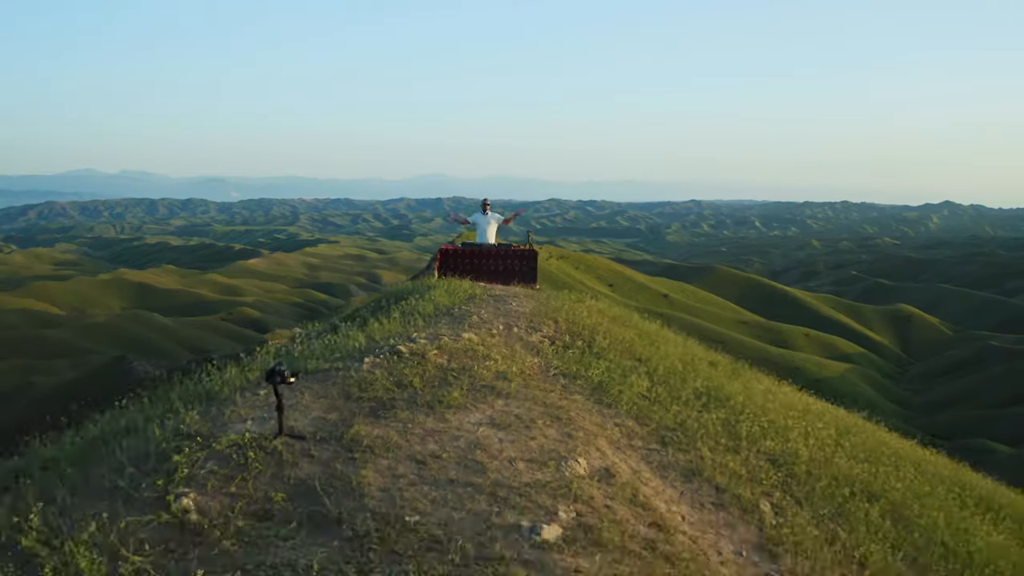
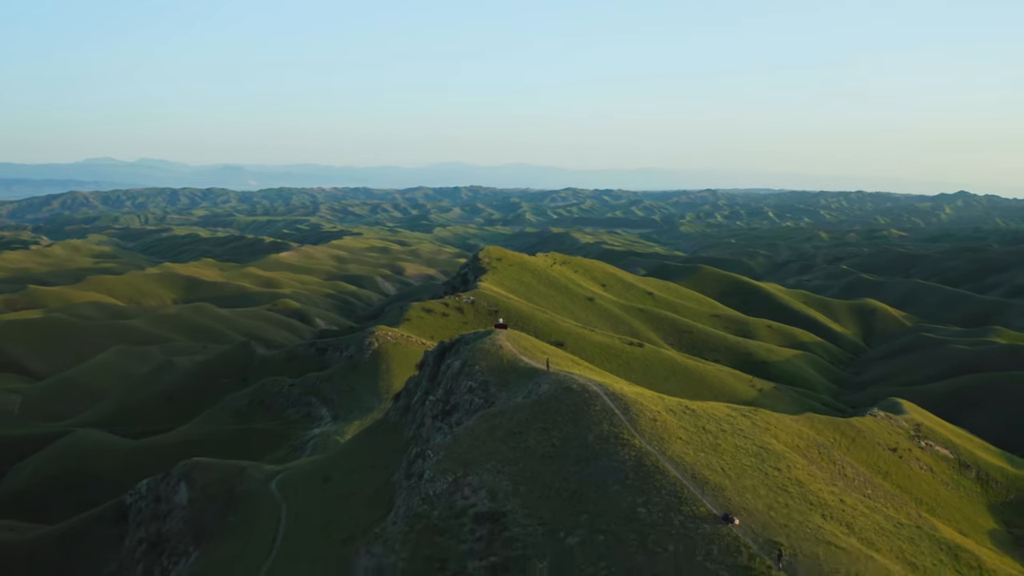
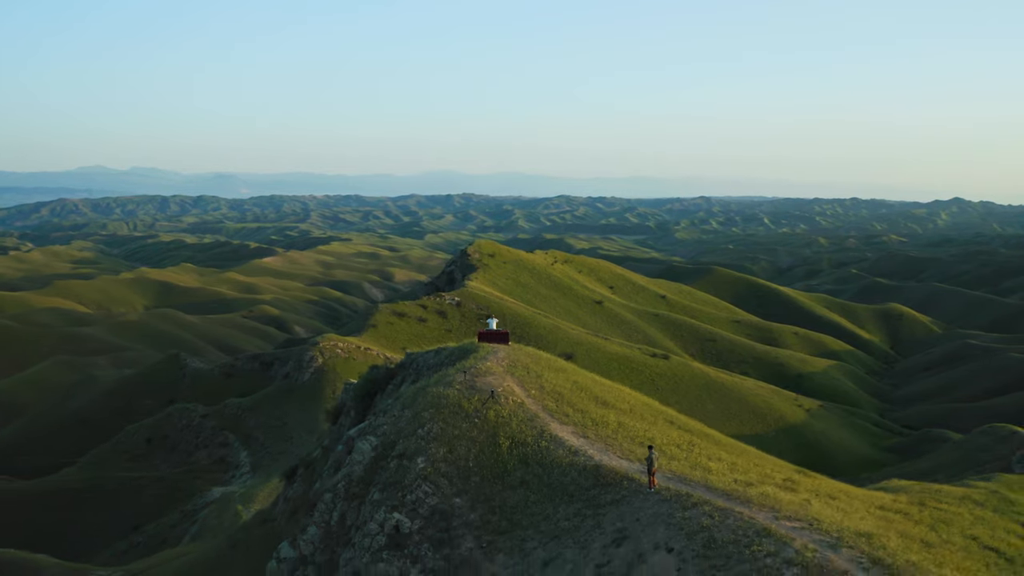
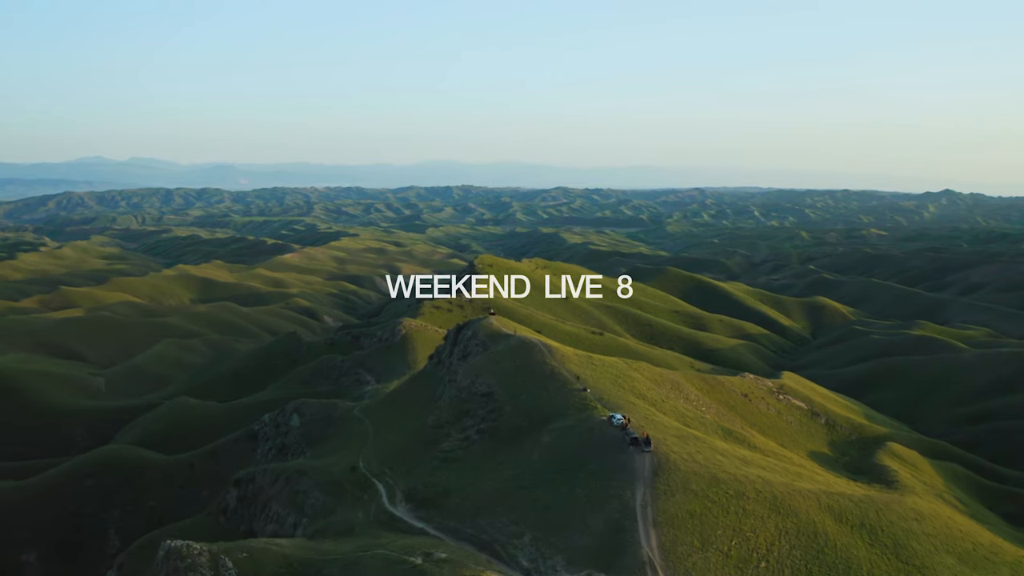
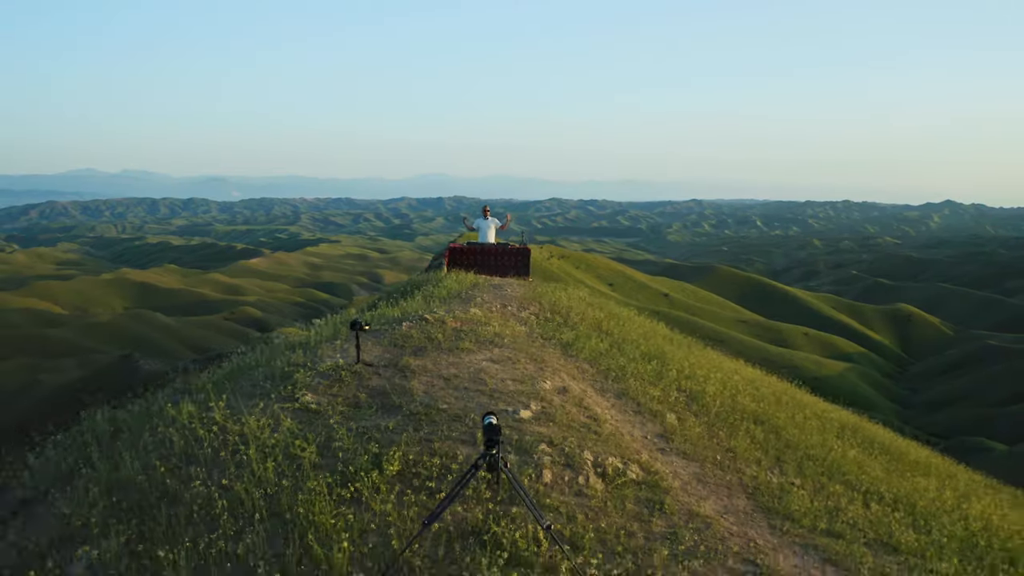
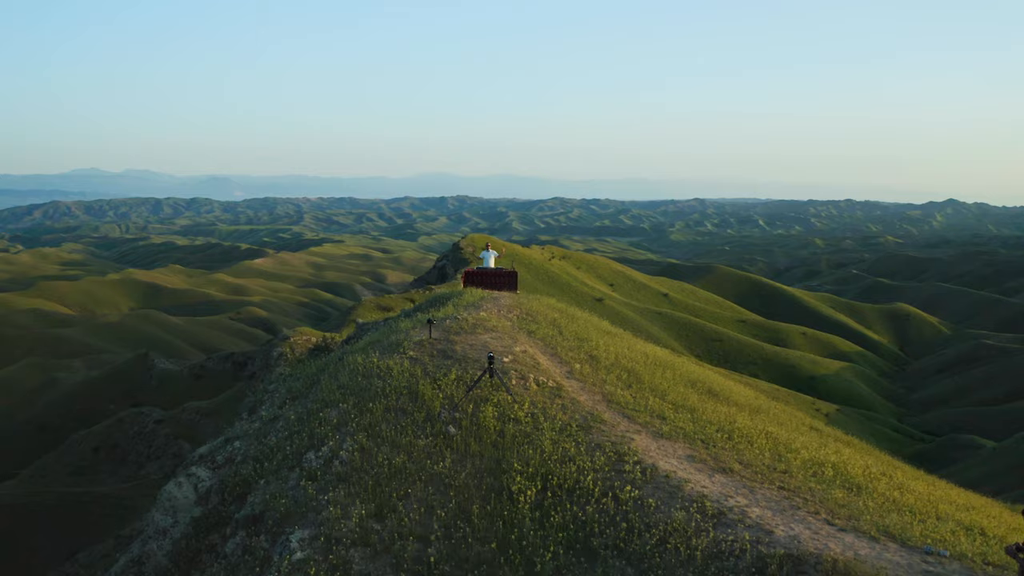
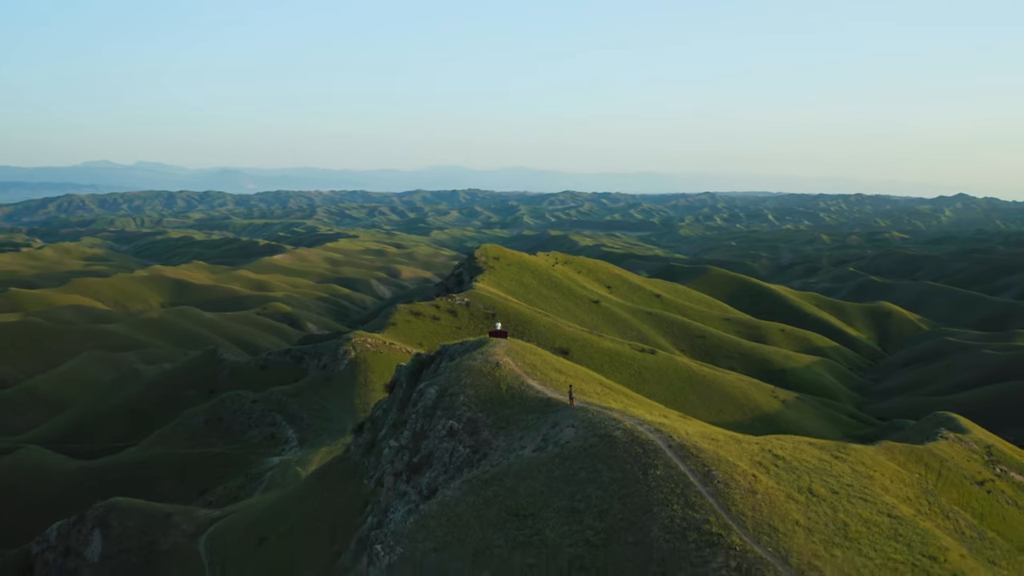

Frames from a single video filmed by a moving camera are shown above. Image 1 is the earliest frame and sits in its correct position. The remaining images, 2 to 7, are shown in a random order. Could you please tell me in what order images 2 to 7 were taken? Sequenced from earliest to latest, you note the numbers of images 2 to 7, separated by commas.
5, 6, 3, 7, 2, 4
